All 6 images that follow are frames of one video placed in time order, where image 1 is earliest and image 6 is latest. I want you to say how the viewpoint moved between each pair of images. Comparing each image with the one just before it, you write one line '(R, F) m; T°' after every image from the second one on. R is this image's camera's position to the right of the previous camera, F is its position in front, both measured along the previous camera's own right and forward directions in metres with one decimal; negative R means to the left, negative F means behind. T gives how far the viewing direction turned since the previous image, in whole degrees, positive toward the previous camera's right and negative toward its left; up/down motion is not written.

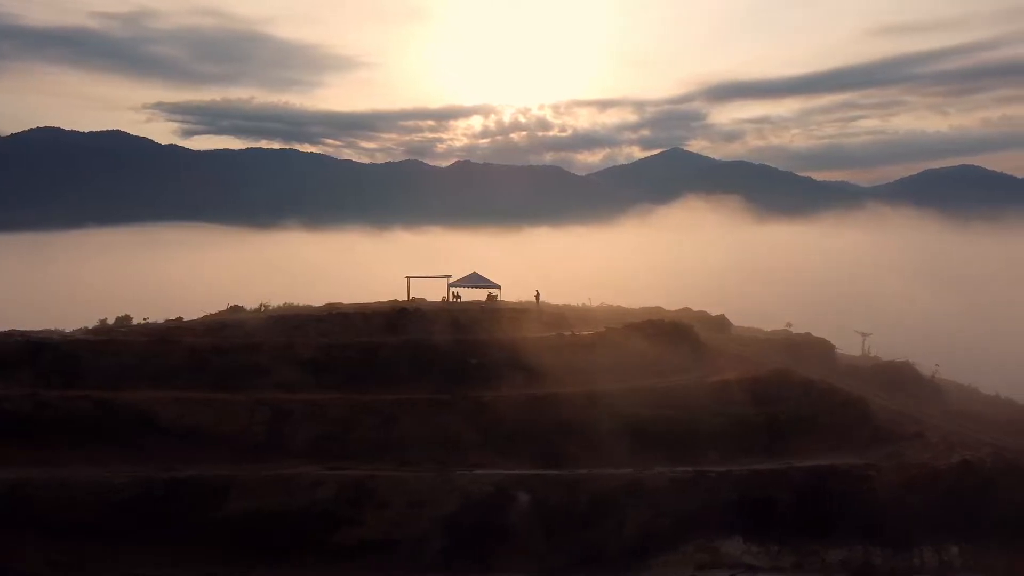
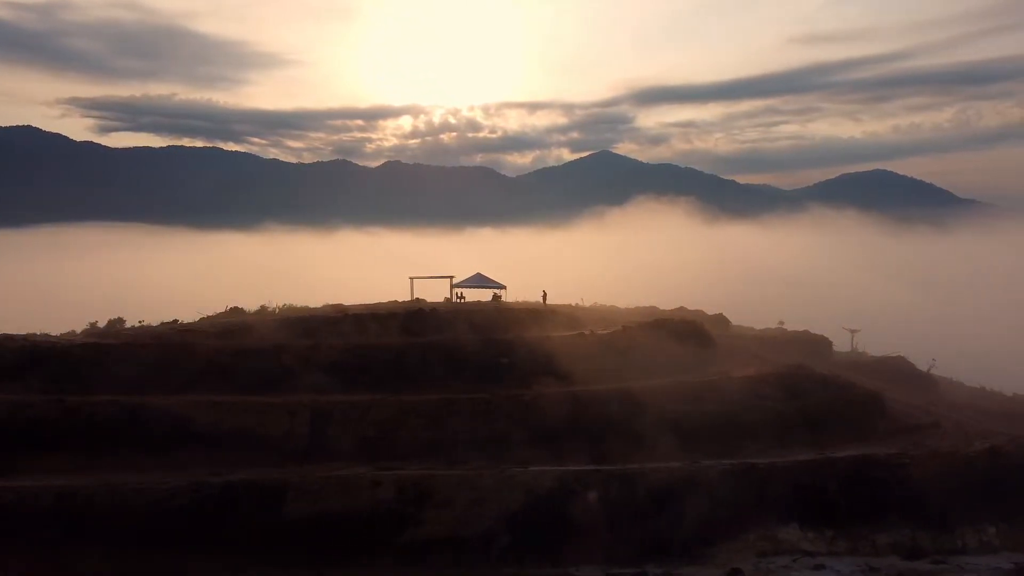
(-4.4, -0.4) m; +5°
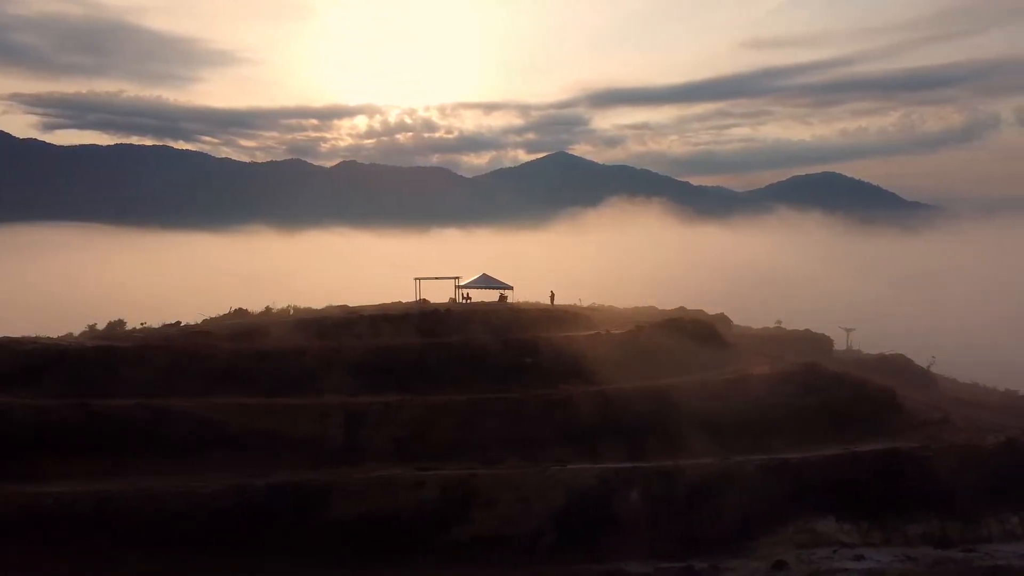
(-3.0, -0.3) m; +3°
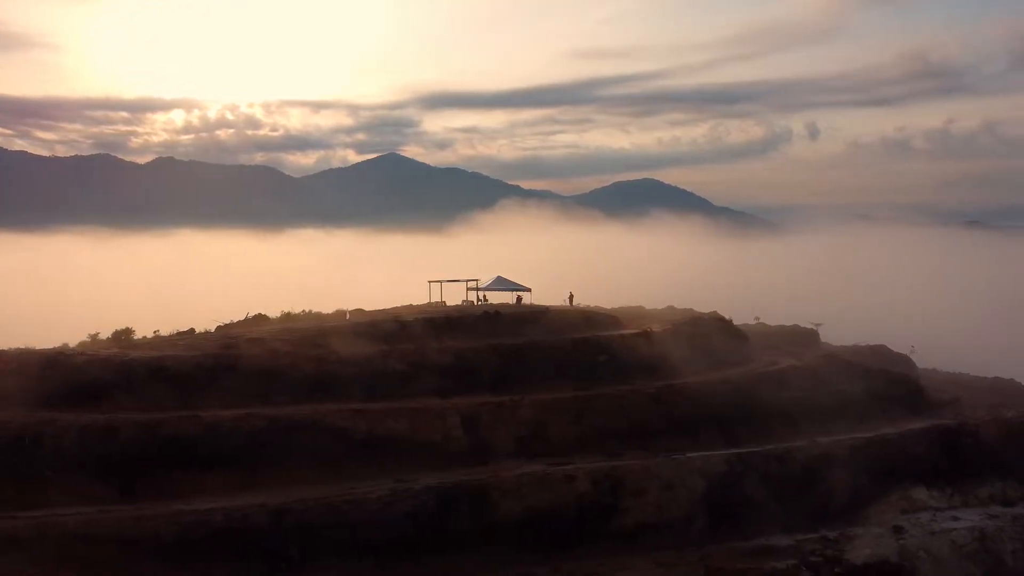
(-11.2, -0.1) m; +12°
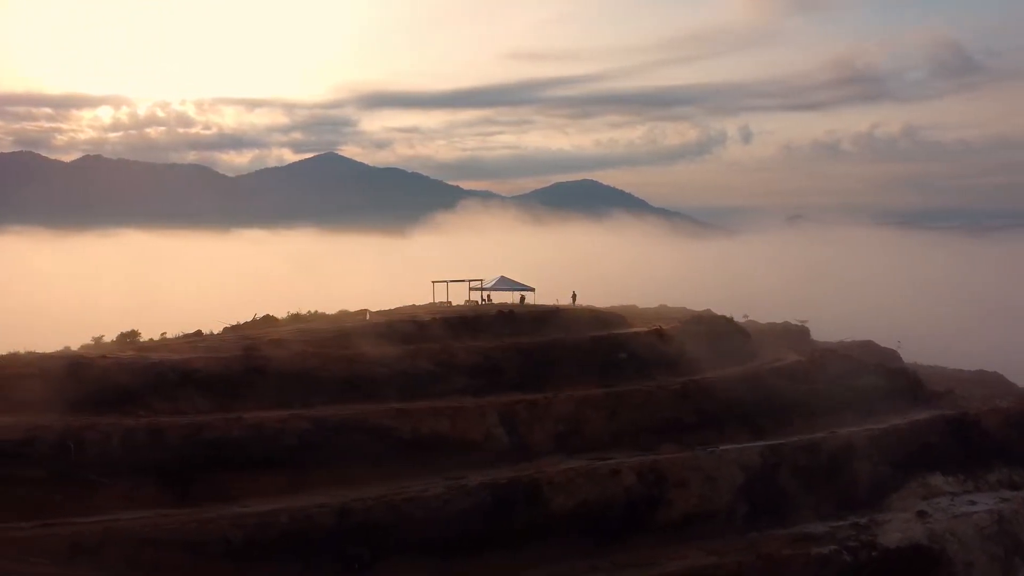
(-3.9, -0.3) m; +4°
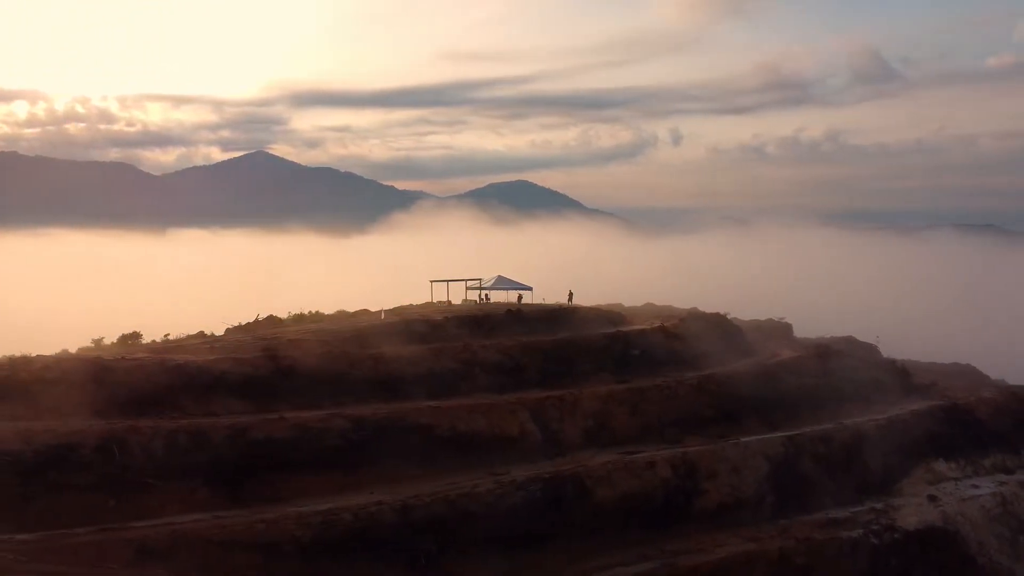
(-3.9, -0.4) m; +5°
